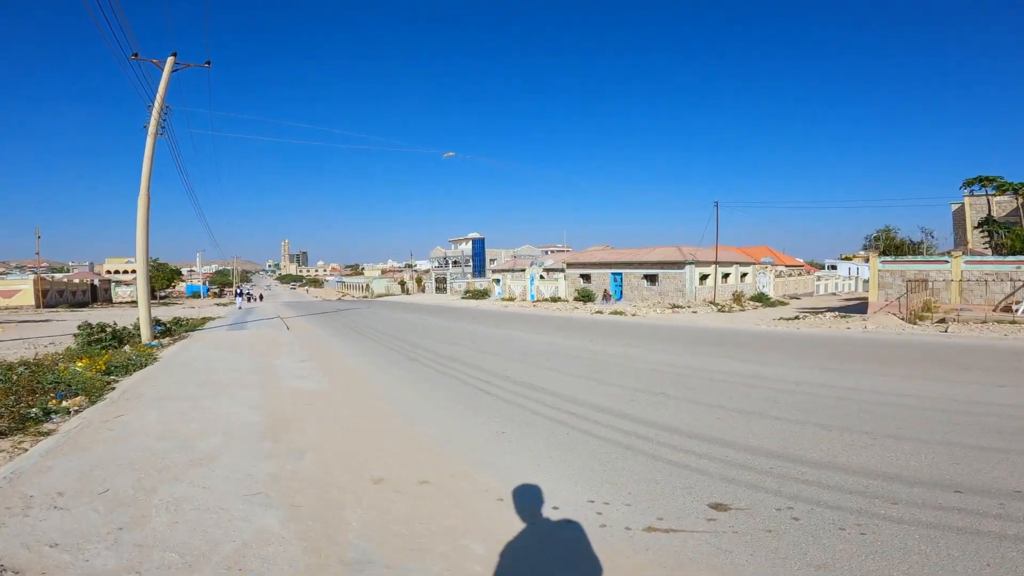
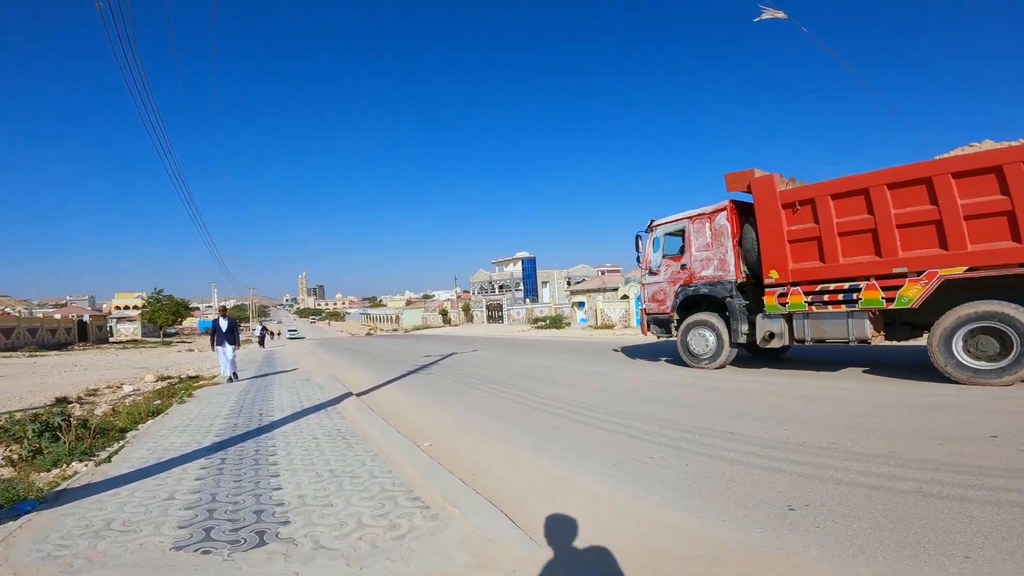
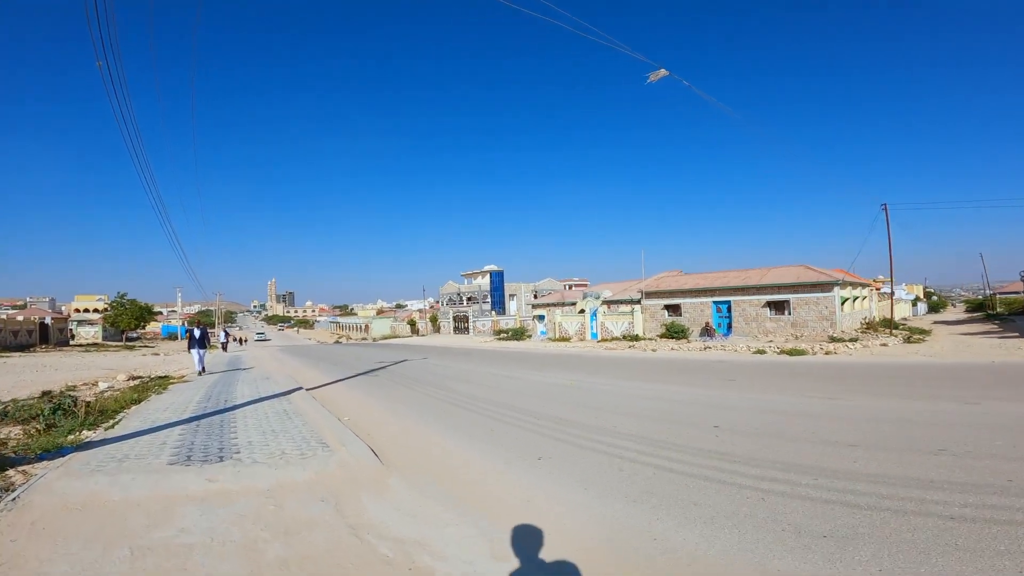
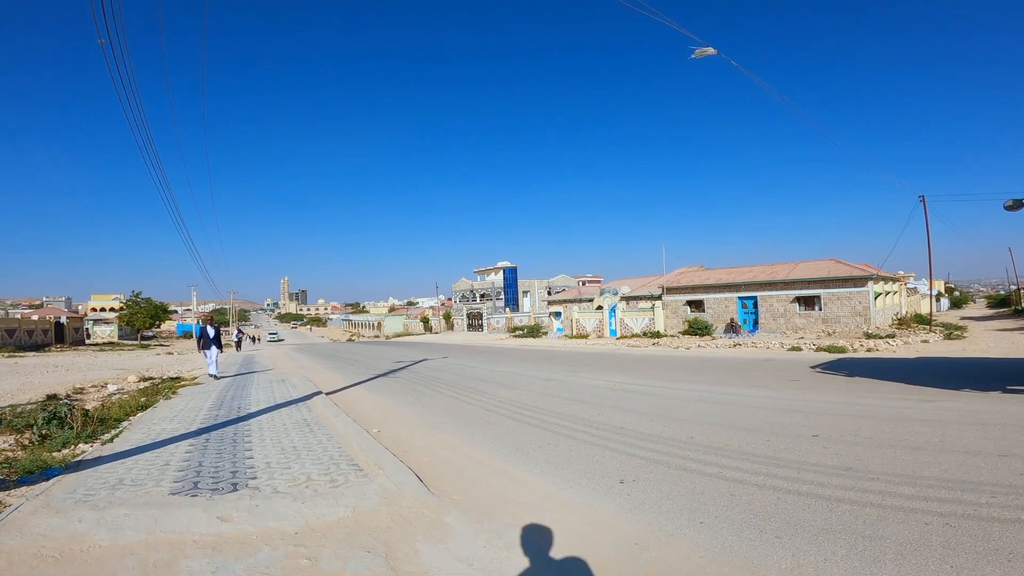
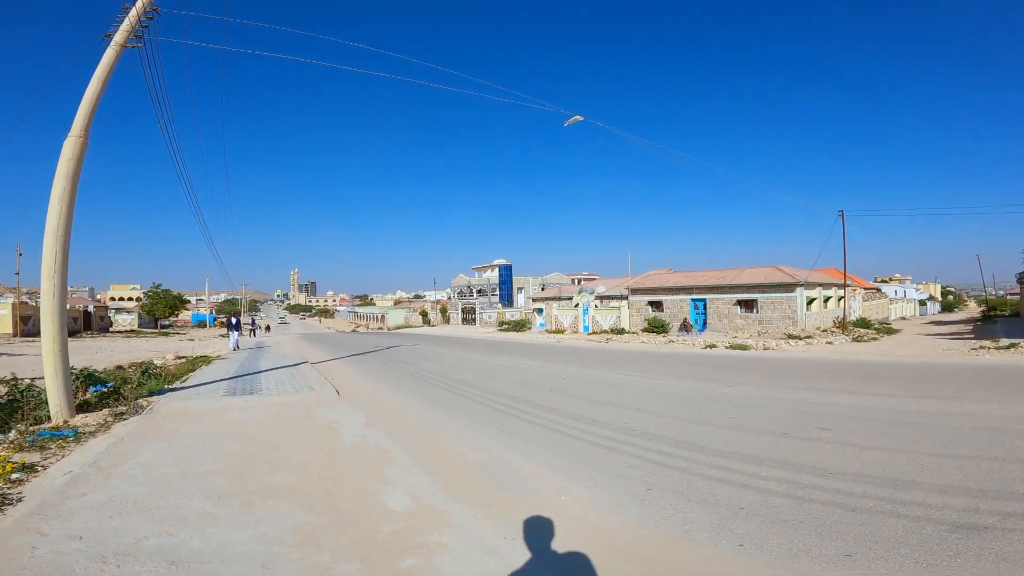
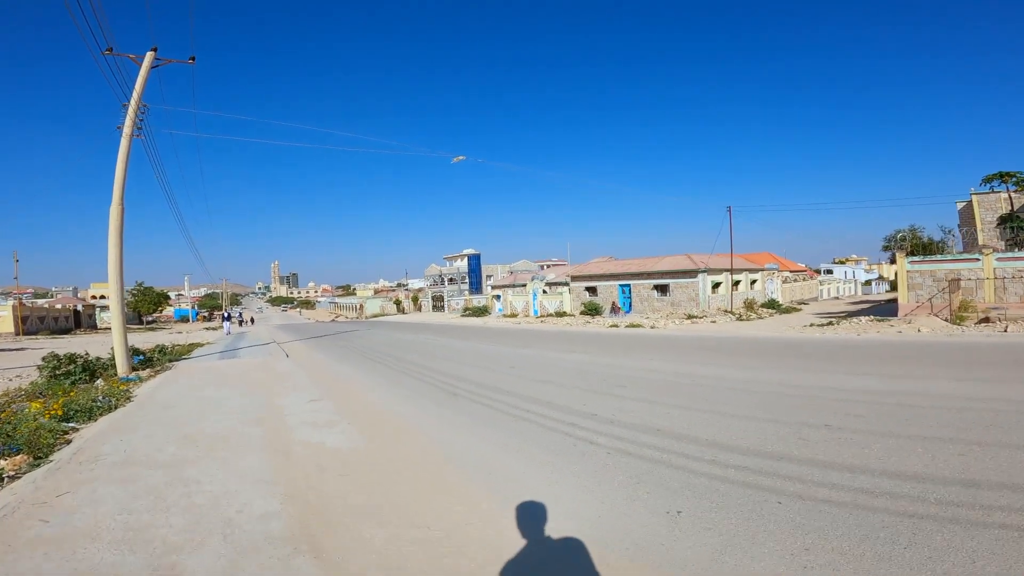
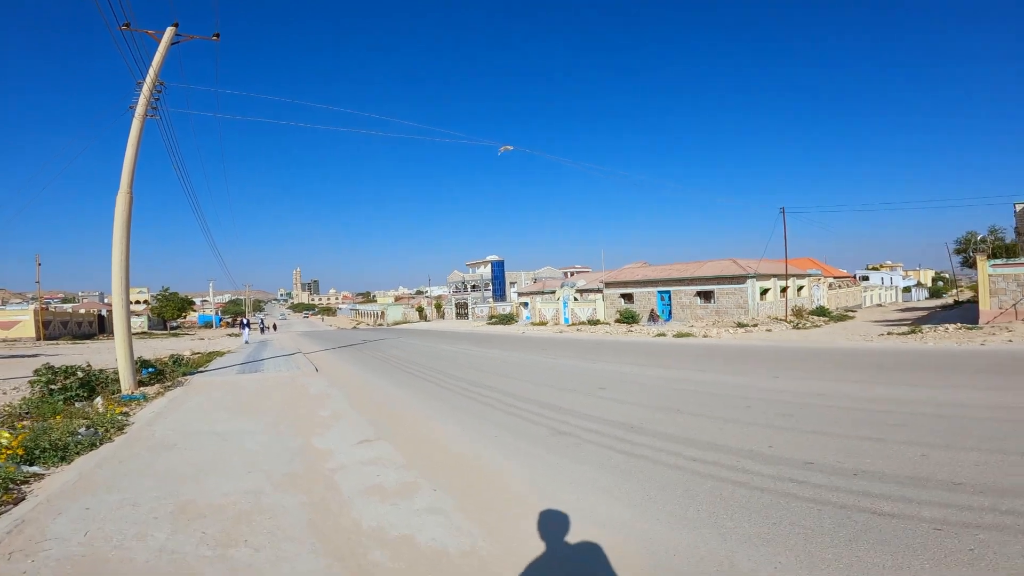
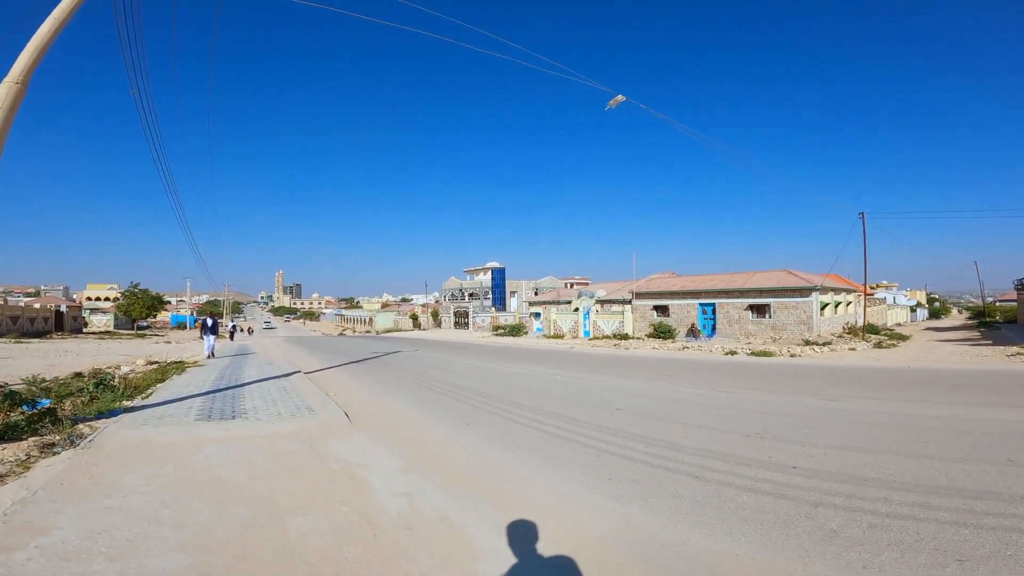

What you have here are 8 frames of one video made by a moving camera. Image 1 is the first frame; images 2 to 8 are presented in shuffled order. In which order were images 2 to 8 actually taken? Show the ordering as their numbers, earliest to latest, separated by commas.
6, 7, 5, 8, 3, 4, 2
